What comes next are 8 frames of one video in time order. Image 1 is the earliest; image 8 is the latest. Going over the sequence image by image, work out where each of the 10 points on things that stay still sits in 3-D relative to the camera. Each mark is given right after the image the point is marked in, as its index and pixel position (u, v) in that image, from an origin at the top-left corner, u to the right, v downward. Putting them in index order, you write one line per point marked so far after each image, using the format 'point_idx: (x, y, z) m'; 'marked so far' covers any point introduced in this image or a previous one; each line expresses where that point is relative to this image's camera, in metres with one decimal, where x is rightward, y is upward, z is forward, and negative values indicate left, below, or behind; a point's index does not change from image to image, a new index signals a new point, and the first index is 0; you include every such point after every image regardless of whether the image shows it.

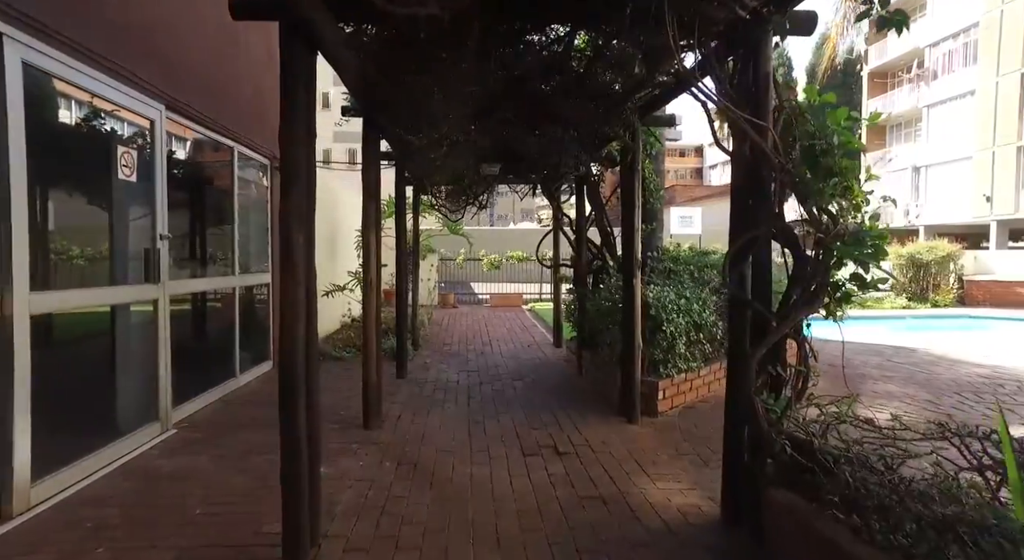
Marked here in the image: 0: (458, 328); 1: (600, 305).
0: (-1.0, -0.8, +10.6) m
1: (+0.9, -0.2, +6.1) m
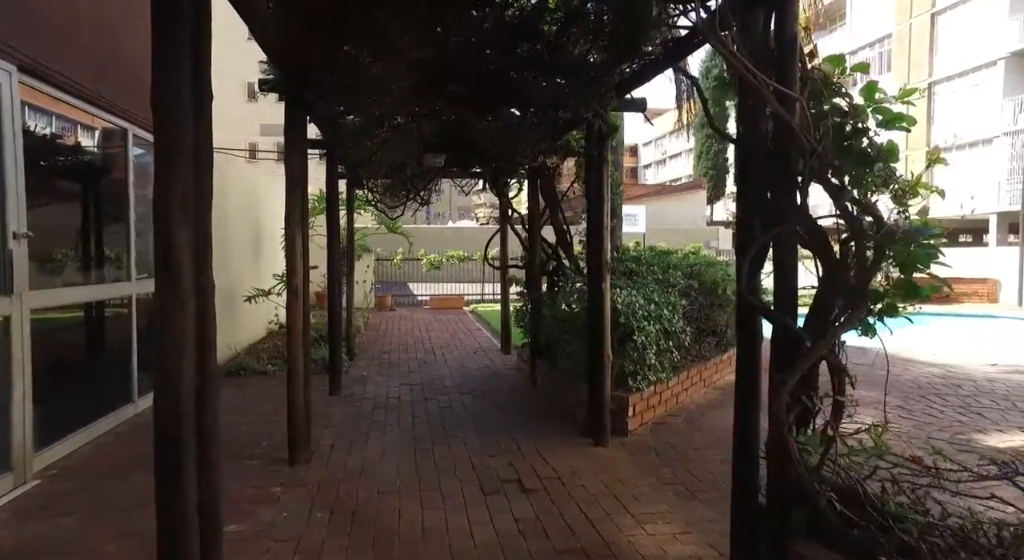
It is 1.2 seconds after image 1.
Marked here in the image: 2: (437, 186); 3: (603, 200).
0: (-1.8, -0.8, +9.8) m
1: (+0.4, -0.3, +5.5) m
2: (-0.9, +1.1, +7.4) m
3: (+0.6, +0.6, +4.3) m
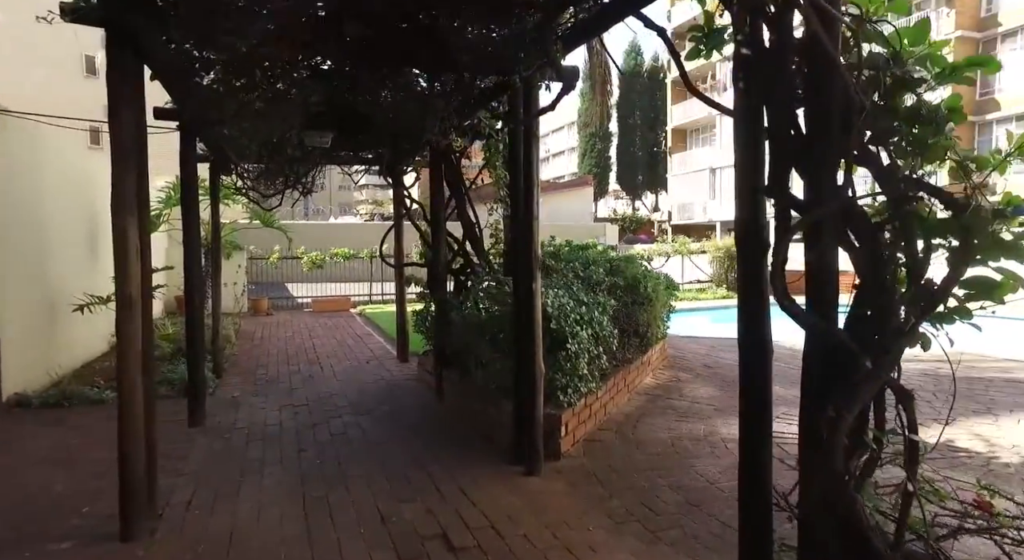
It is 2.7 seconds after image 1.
0: (-3.3, -0.9, +8.6) m
1: (-0.3, -0.3, +4.8) m
2: (-2.0, +1.1, +6.4) m
3: (+0.1, +0.6, +3.6) m
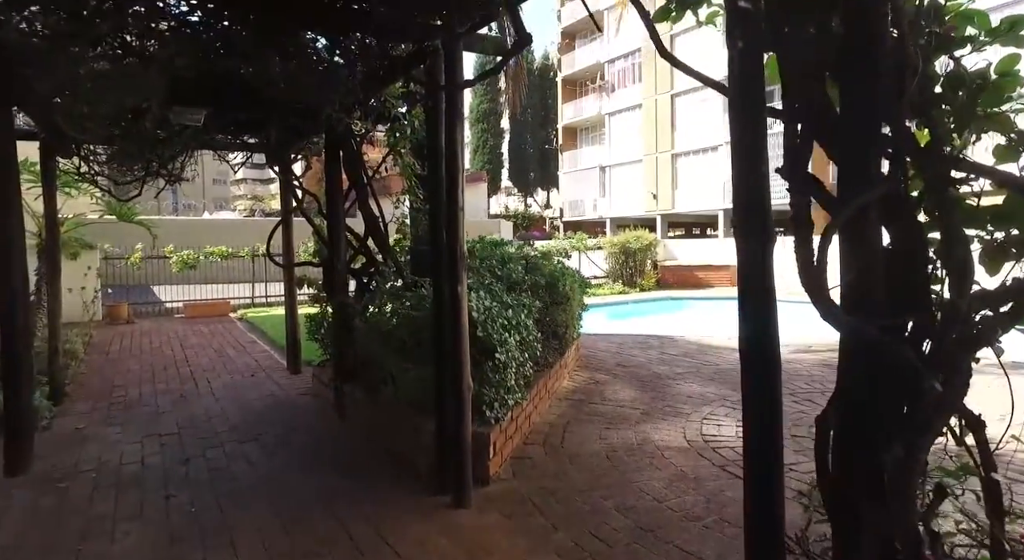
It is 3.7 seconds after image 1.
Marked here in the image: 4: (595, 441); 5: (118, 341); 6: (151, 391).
0: (-4.5, -0.9, +7.4) m
1: (-0.9, -0.3, +4.2) m
2: (-2.9, +1.1, +5.5) m
3: (-0.3, +0.6, +3.1) m
4: (+0.6, -1.1, +4.2) m
5: (-5.4, -0.8, +8.6) m
6: (-3.3, -1.0, +5.6) m
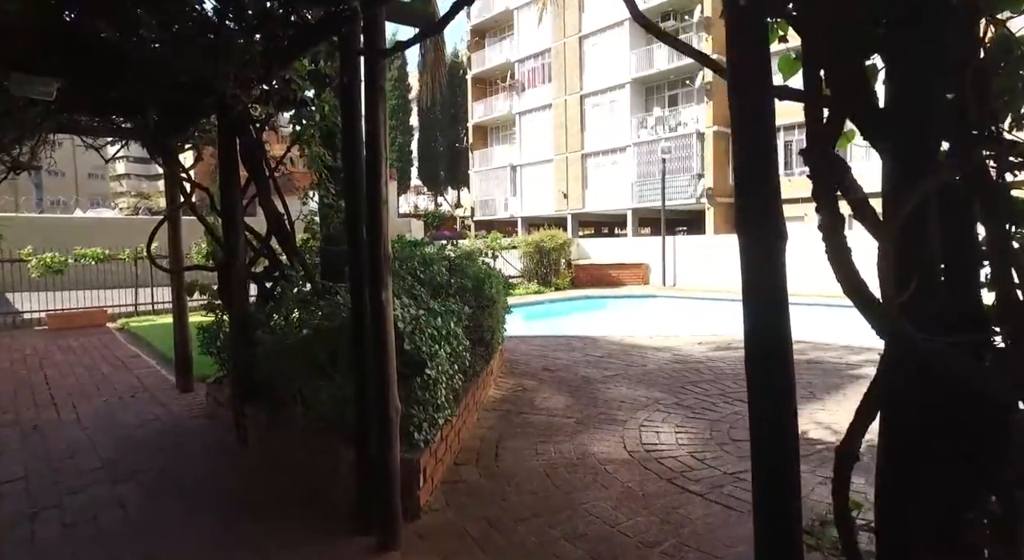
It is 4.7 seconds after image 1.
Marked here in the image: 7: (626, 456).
0: (-5.4, -1.0, +6.3) m
1: (-1.3, -0.3, +3.7) m
2: (-3.5, +1.0, +4.6) m
3: (-0.6, +0.5, +2.7) m
4: (+0.1, -1.1, +3.9) m
5: (-6.4, -0.9, +7.3) m
6: (-3.9, -1.1, +4.7) m
7: (+0.7, -1.1, +3.9) m
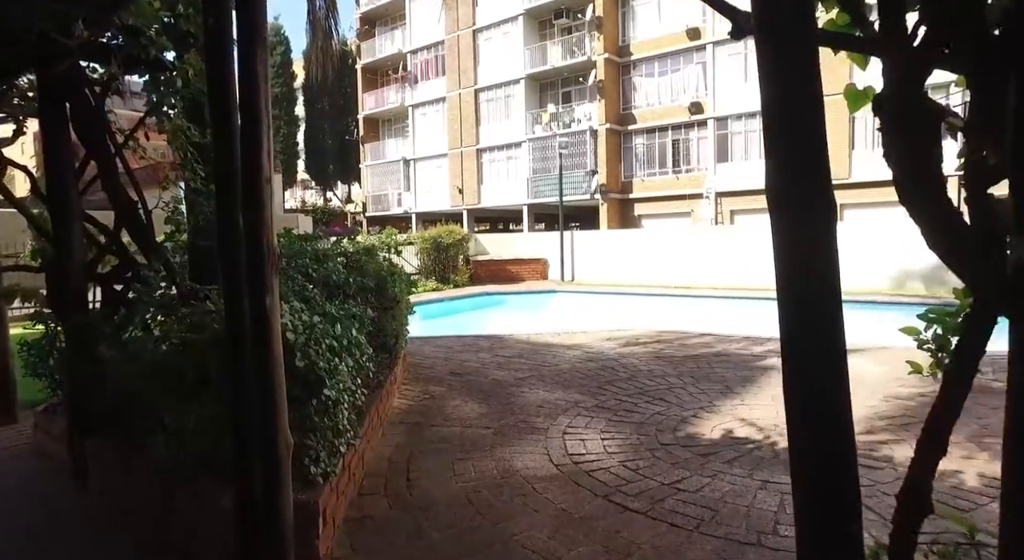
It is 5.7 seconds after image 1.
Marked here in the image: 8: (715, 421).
0: (-6.2, -1.1, +4.9) m
1: (-1.8, -0.3, +2.9) m
2: (-4.0, +1.0, +3.5) m
3: (-0.9, +0.5, +2.1) m
4: (-0.3, -1.1, +3.4) m
5: (-7.4, -1.0, +5.7) m
6: (-4.4, -1.1, +3.5) m
7: (+0.2, -1.1, +3.5) m
8: (+1.4, -1.0, +4.4) m
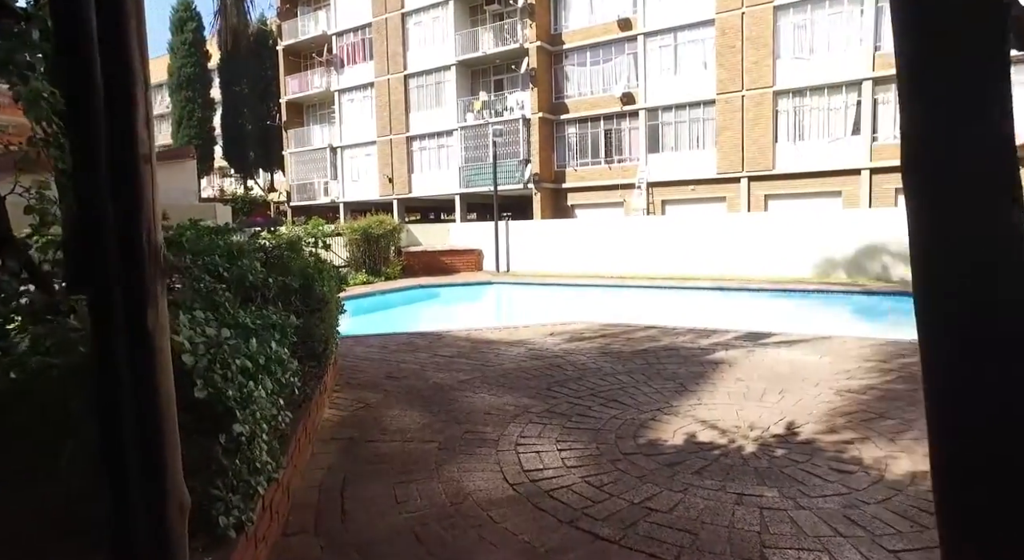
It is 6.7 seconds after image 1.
0: (-6.5, -1.1, +3.8) m
1: (-1.9, -0.3, +2.3) m
2: (-4.3, +0.9, +2.6) m
3: (-1.0, +0.5, +1.6) m
4: (-0.6, -1.1, +3.0) m
5: (-7.9, -1.1, +4.5) m
6: (-4.7, -1.2, +2.6) m
7: (0.0, -1.1, +3.1) m
8: (+1.1, -1.0, +4.1) m
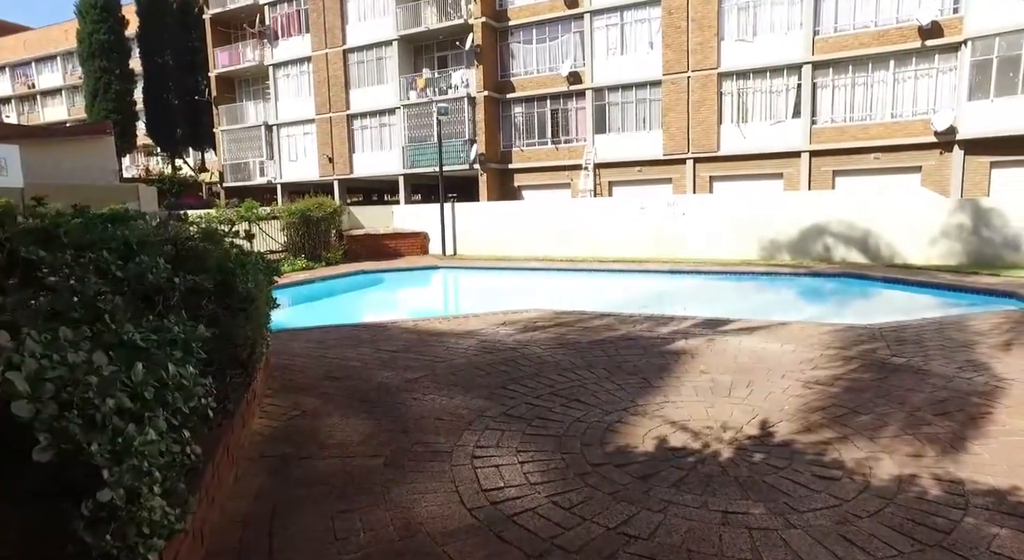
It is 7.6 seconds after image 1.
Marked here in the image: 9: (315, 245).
0: (-6.7, -1.1, +2.8) m
1: (-2.1, -0.4, +1.7) m
2: (-4.4, +0.9, +1.8) m
3: (-1.0, +0.5, +1.0) m
4: (-0.7, -1.1, +2.5) m
5: (-8.1, -1.1, +3.4) m
6: (-4.8, -1.2, +1.9) m
7: (-0.2, -1.1, +2.7) m
8: (+0.8, -0.9, +3.8) m
9: (-5.2, +0.9, +16.3) m
